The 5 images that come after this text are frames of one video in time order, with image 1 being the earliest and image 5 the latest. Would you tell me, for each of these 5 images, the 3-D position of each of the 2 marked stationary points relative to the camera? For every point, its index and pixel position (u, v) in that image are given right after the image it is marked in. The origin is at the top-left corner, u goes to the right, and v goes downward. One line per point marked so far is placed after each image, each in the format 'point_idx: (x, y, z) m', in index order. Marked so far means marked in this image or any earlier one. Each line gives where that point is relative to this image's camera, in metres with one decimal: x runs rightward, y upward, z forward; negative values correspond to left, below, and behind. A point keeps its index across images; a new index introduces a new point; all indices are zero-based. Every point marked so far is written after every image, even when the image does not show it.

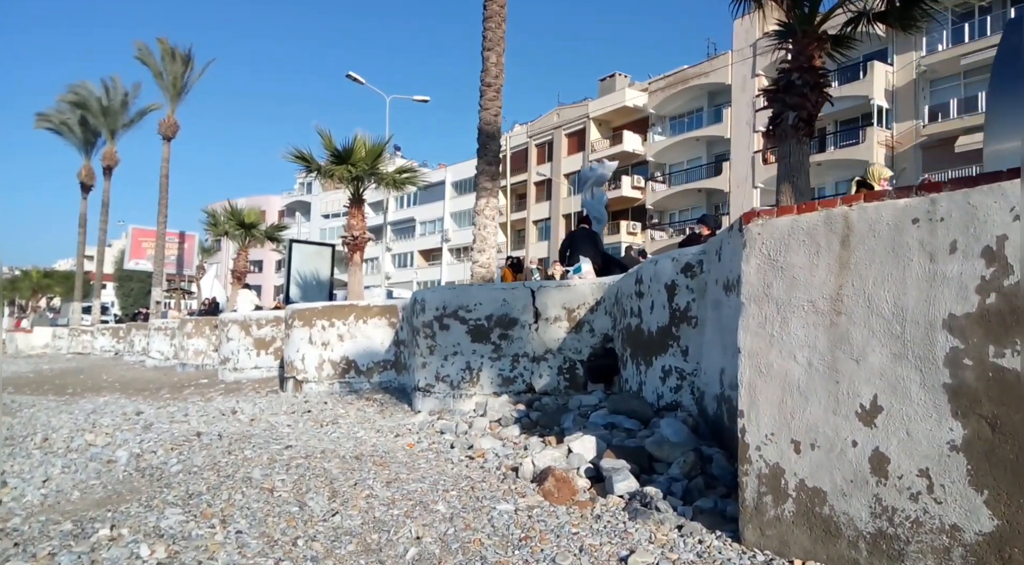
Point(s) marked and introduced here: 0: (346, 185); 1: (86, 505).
0: (-4.0, +2.4, +16.8) m
1: (-3.1, -1.6, +5.0) m
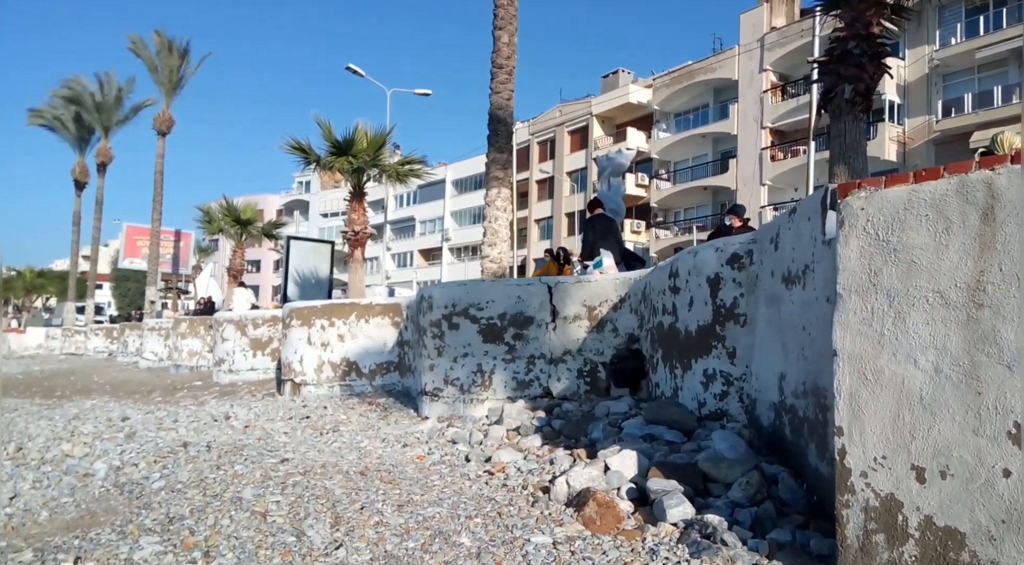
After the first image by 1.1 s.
0: (-3.8, +2.5, +16.2) m
1: (-2.9, -1.5, +4.4) m
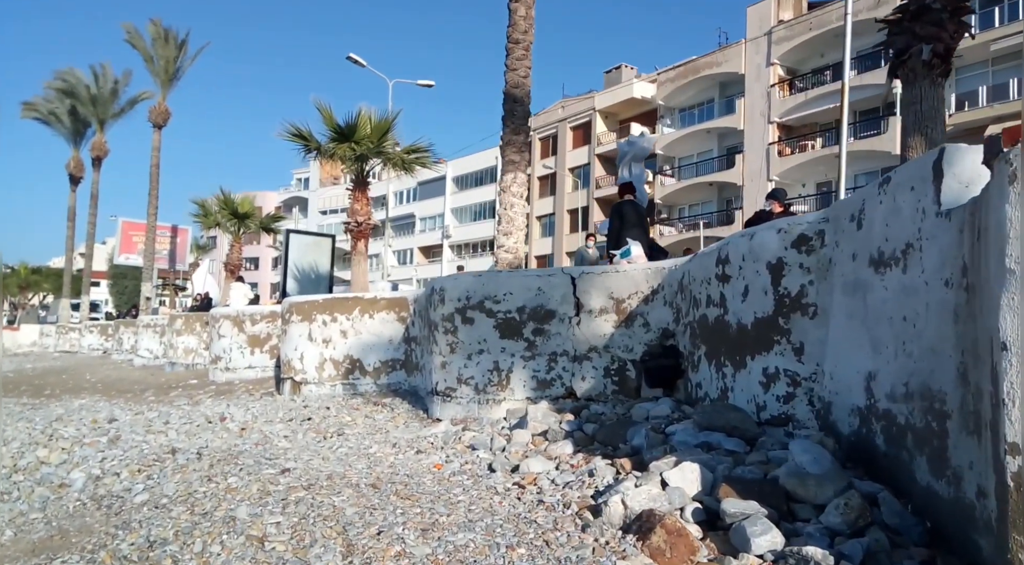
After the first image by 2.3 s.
0: (-3.7, +2.6, +15.6) m
1: (-2.7, -1.5, +3.8) m
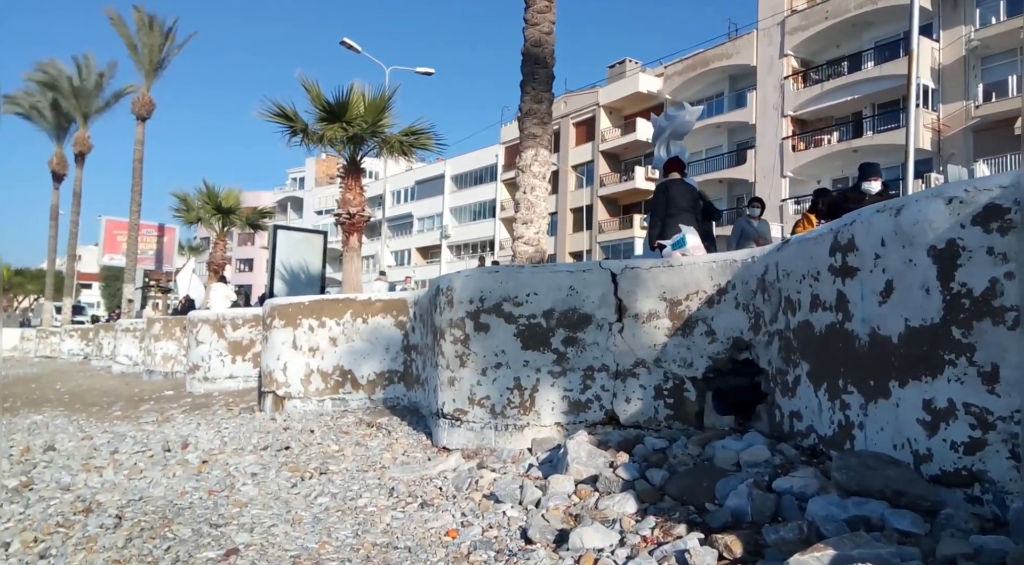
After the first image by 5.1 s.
0: (-3.5, +2.6, +14.2) m
1: (-2.5, -1.4, +2.4) m
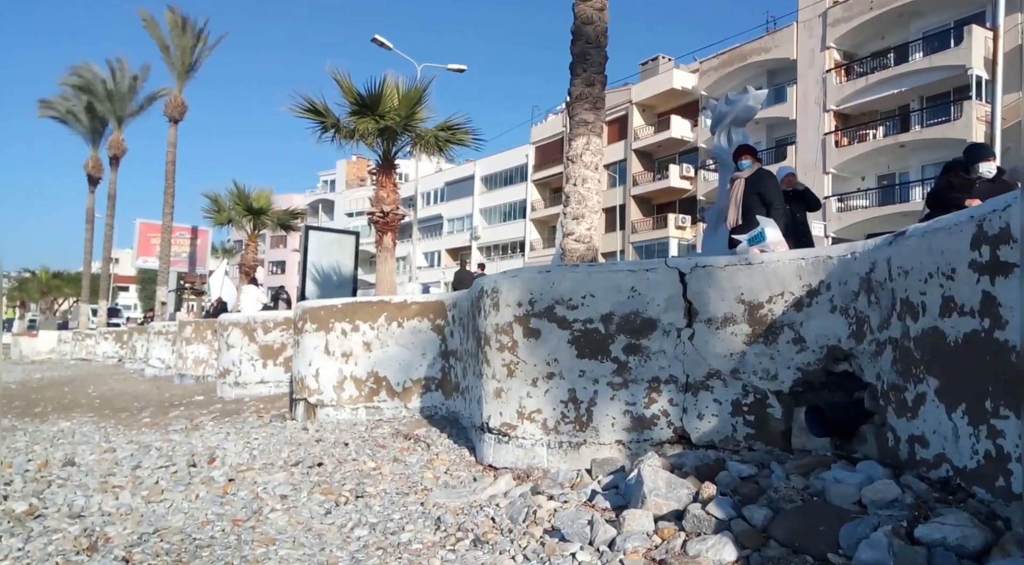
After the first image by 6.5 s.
0: (-2.8, +2.6, +13.8) m
1: (-2.2, -1.4, +2.0) m
